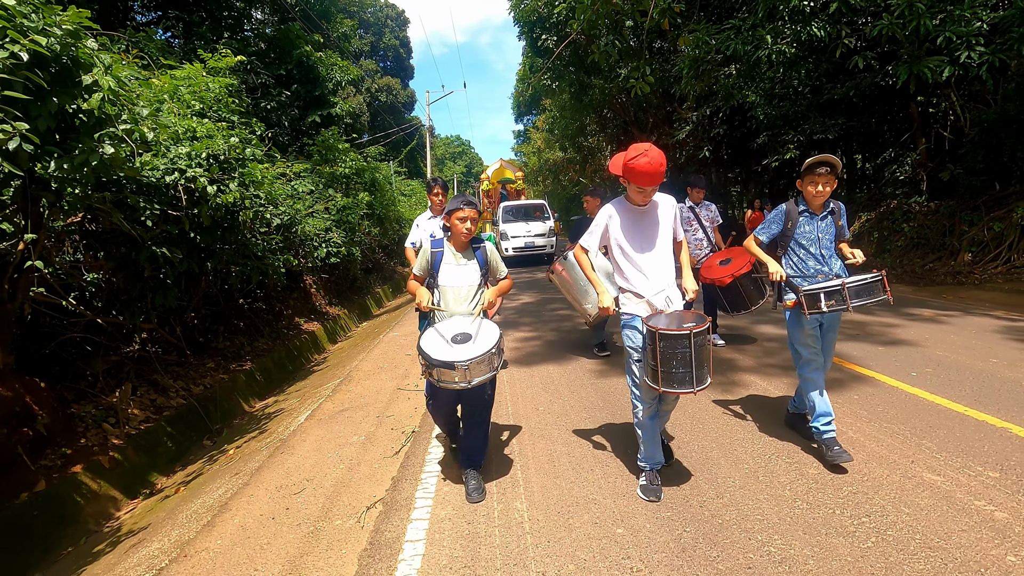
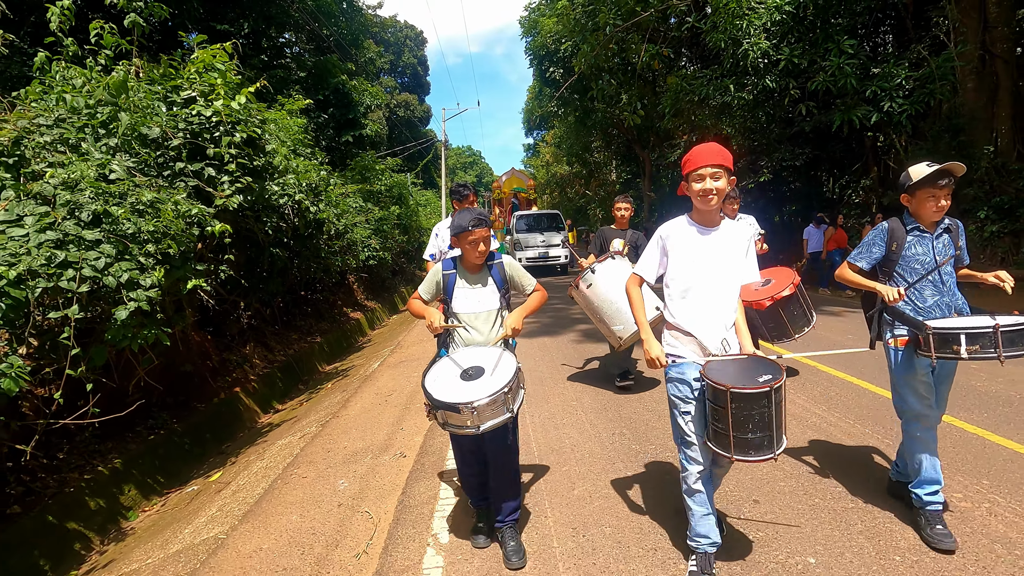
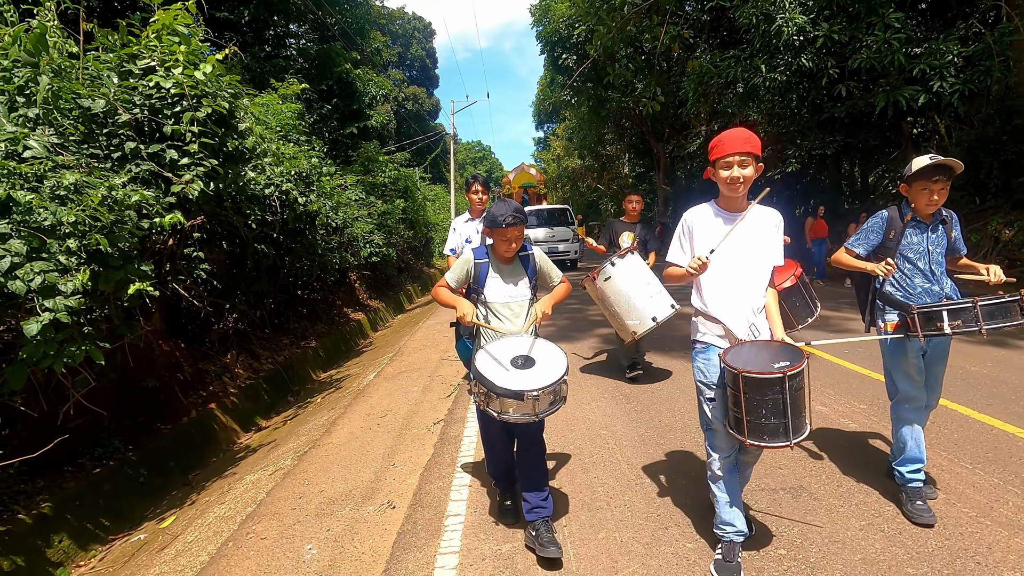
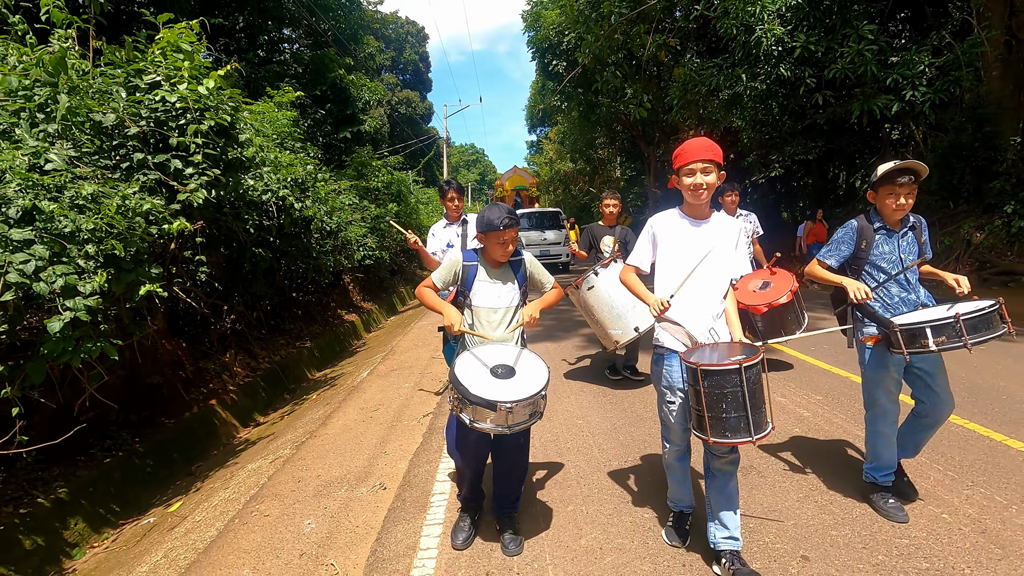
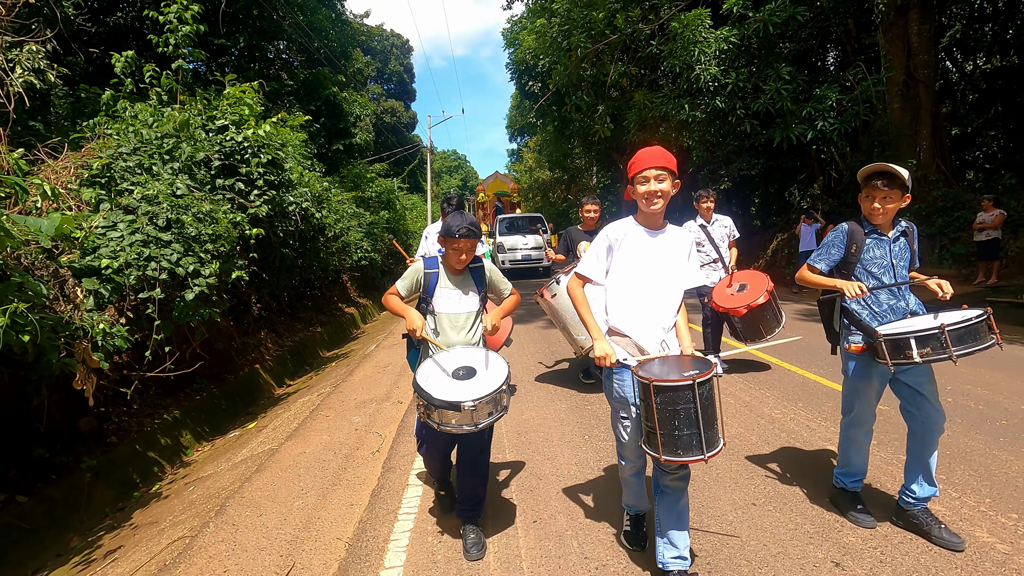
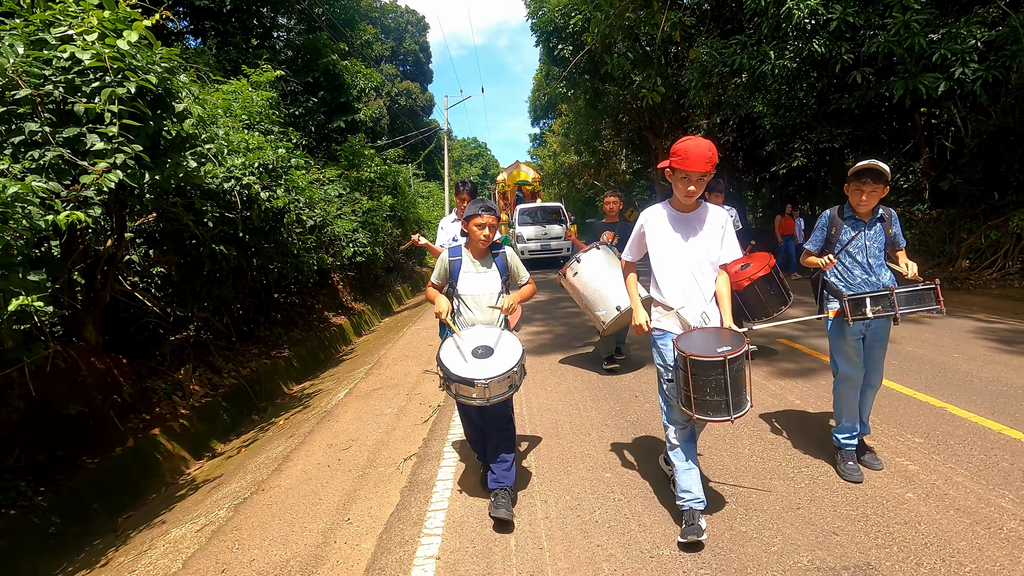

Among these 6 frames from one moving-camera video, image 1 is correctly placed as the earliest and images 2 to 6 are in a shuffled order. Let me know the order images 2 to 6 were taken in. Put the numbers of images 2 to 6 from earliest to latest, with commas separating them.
6, 3, 4, 2, 5
